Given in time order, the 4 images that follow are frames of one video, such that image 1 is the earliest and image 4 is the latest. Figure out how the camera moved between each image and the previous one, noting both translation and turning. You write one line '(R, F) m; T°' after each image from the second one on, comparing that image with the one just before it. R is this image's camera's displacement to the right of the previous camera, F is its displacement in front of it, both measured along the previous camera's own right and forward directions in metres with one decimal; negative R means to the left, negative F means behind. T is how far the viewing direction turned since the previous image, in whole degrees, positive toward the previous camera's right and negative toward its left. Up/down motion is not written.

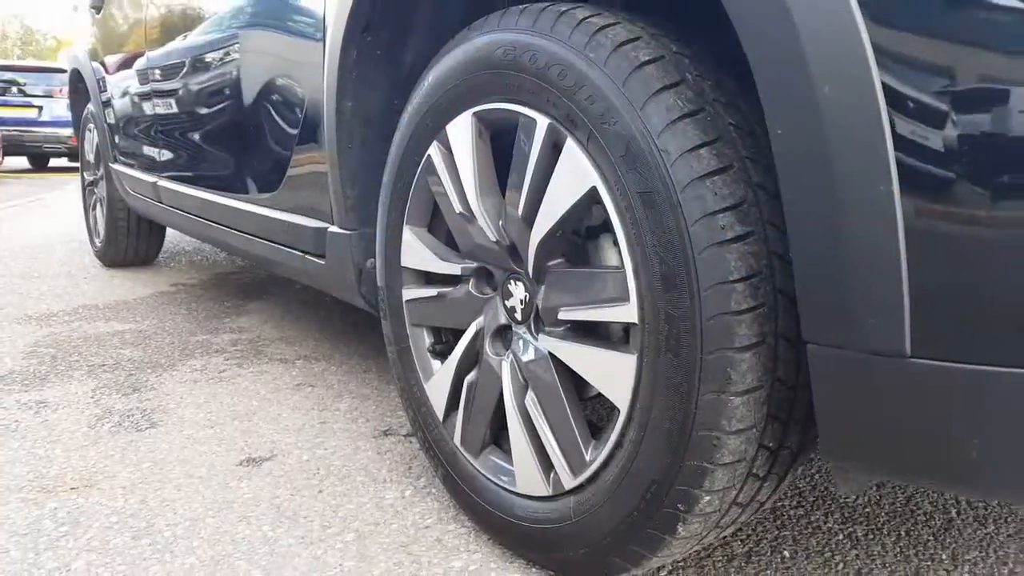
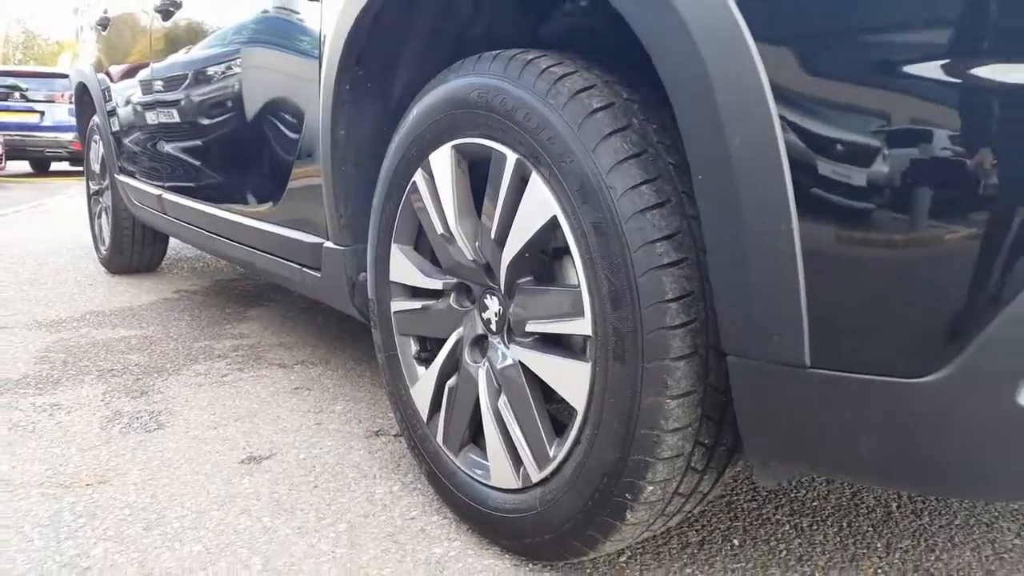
(0.0, -0.1) m; 0°
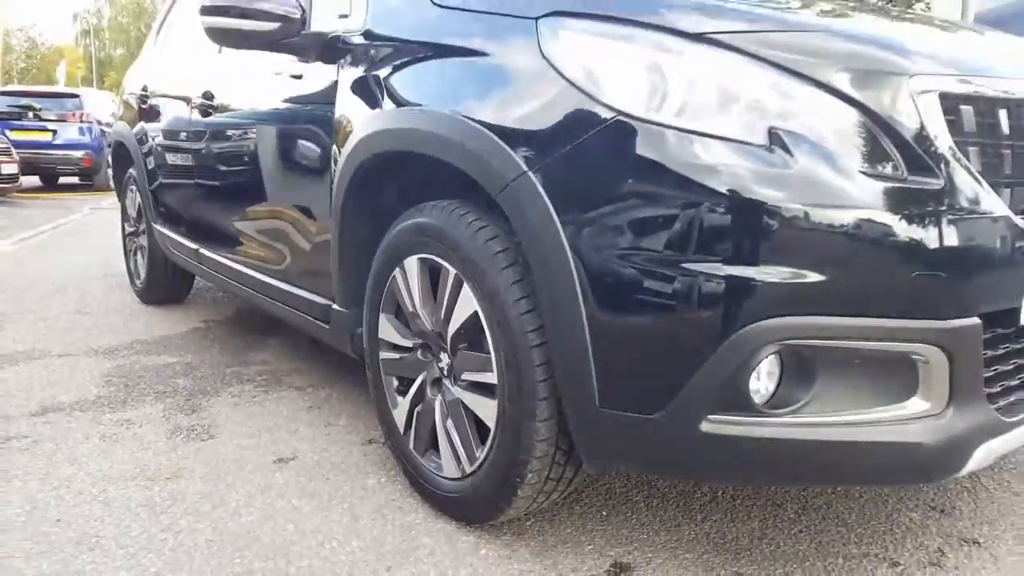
(+0.1, -0.7) m; 0°
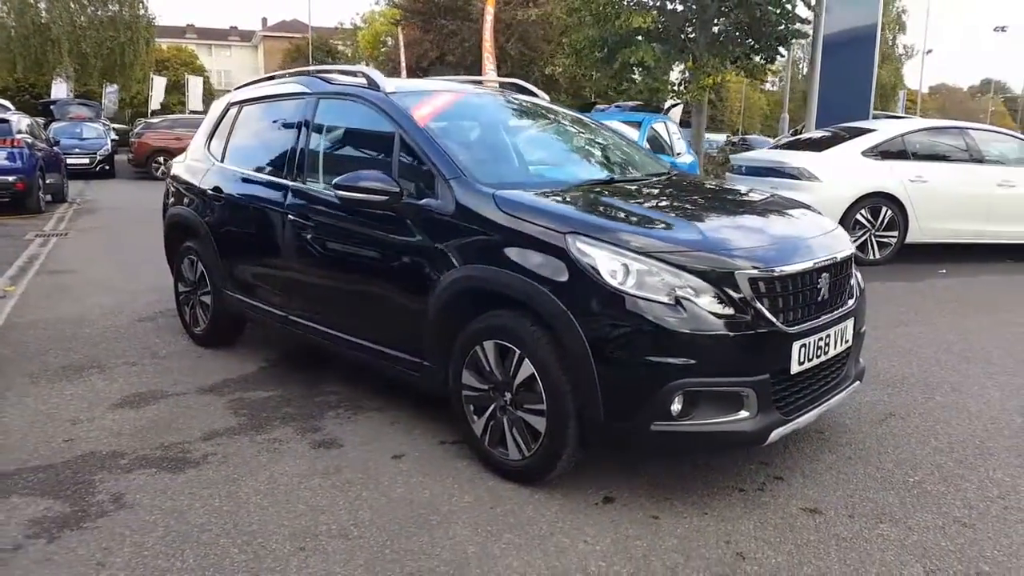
(-0.6, -1.6) m; +8°
